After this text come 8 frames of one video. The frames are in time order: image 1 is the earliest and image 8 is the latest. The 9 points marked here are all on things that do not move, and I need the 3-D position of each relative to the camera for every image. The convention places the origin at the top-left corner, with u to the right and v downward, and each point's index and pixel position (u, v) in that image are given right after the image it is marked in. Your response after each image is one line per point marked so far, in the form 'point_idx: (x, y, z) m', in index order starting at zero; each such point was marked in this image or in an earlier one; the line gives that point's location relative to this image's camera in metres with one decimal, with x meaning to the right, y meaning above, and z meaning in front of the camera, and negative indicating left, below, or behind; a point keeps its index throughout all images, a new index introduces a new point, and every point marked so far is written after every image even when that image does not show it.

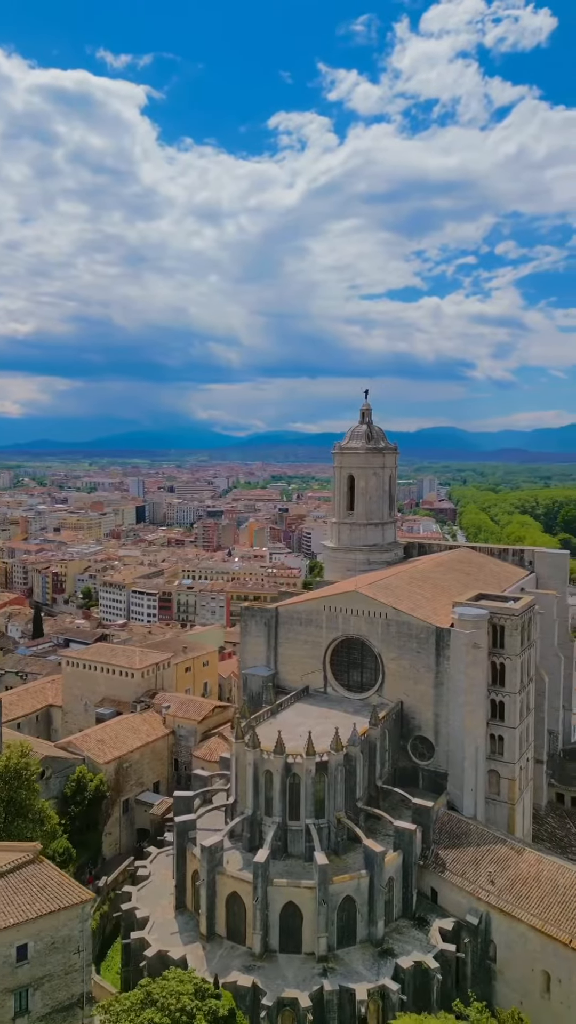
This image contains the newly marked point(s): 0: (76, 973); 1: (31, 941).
0: (-4.9, -10.6, +16.9) m
1: (-5.7, -9.5, +16.2) m
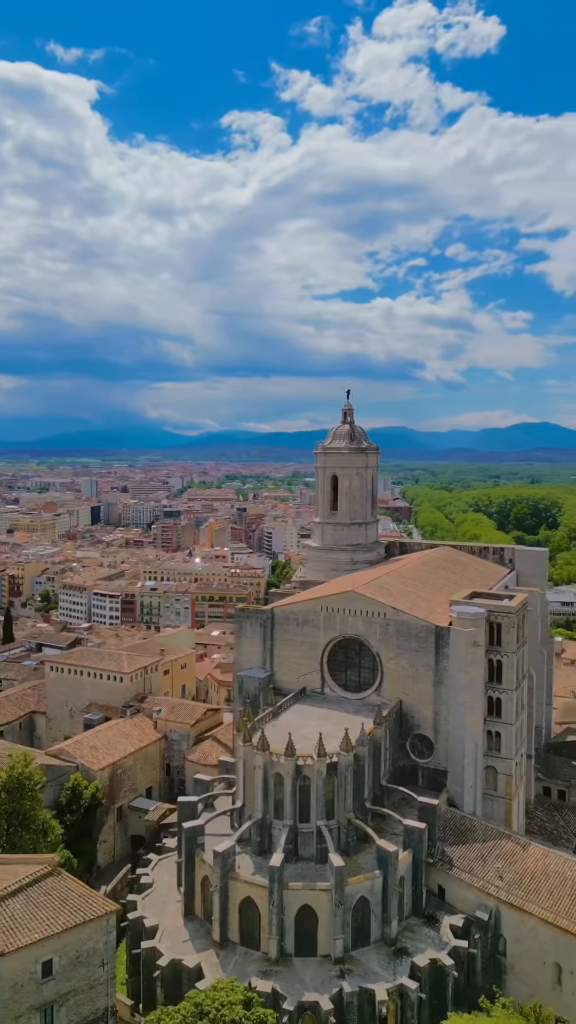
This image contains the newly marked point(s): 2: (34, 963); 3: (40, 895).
0: (-4.2, -10.7, +16.4) m
1: (-5.0, -9.5, +15.7) m
2: (-5.3, -9.5, +15.4) m
3: (-5.6, -8.6, +16.5) m
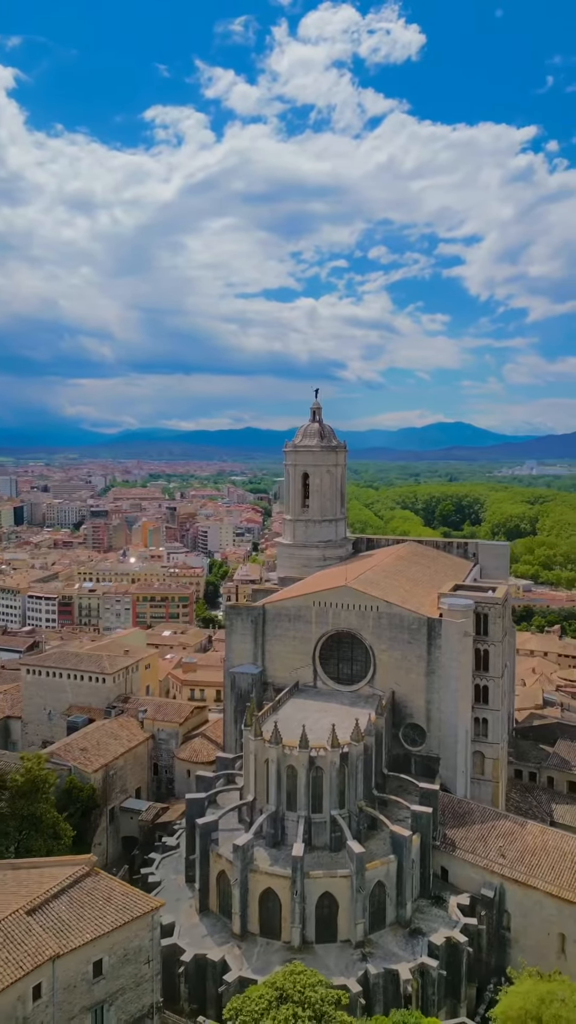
0: (-3.2, -10.6, +16.4) m
1: (-3.9, -9.4, +15.6) m
2: (-4.2, -9.4, +15.3) m
3: (-4.6, -8.5, +16.3) m
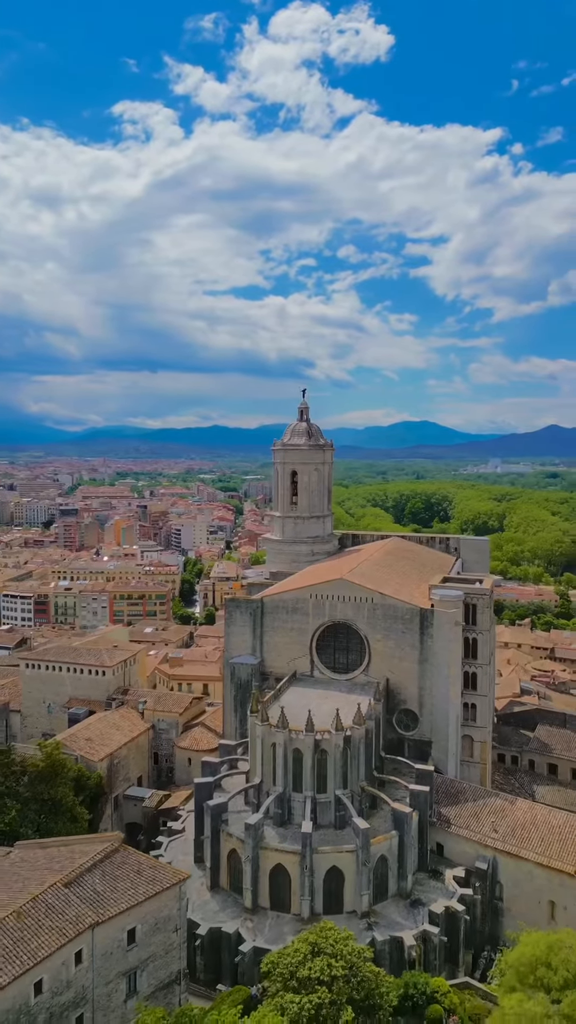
0: (-2.7, -10.5, +17.5) m
1: (-3.4, -9.3, +16.6) m
2: (-3.7, -9.3, +16.2) m
3: (-4.1, -8.4, +17.3) m
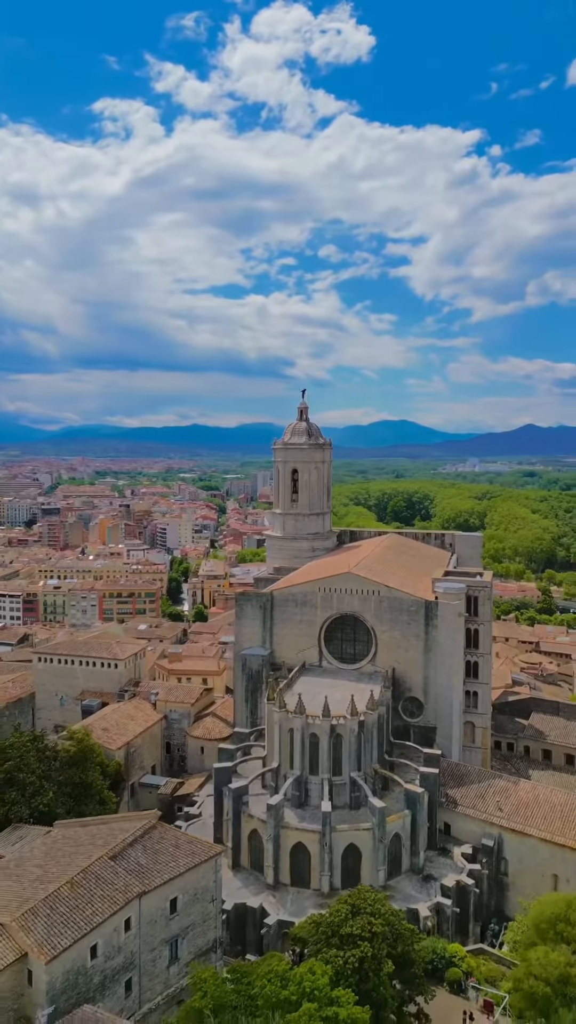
0: (-2.0, -10.3, +18.5) m
1: (-2.6, -9.2, +17.7) m
2: (-2.9, -9.2, +17.3) m
3: (-3.3, -8.3, +18.3) m
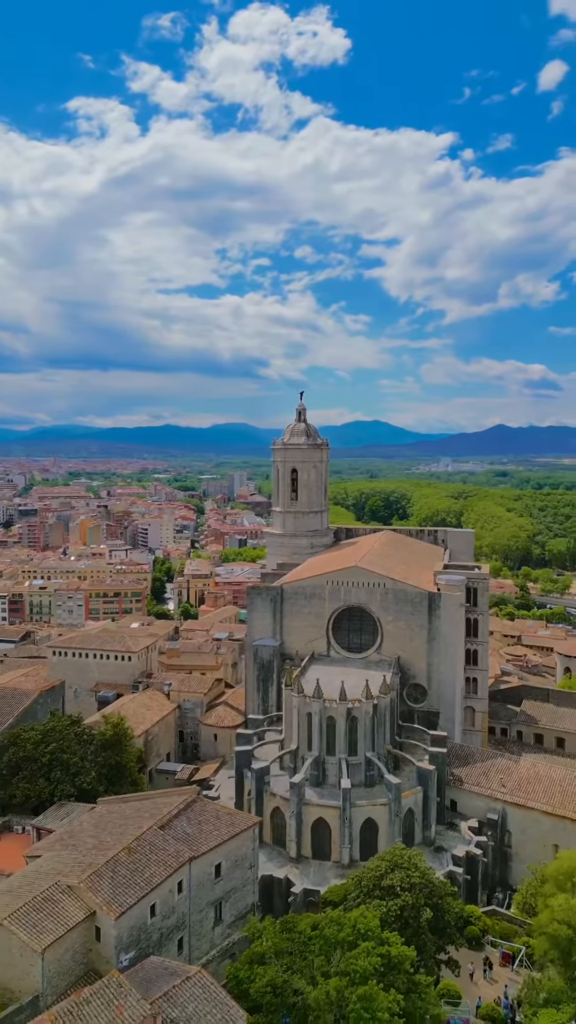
0: (-1.1, -10.2, +20.0) m
1: (-1.7, -9.1, +19.1) m
2: (-2.0, -9.0, +18.7) m
3: (-2.4, -8.2, +19.7) m
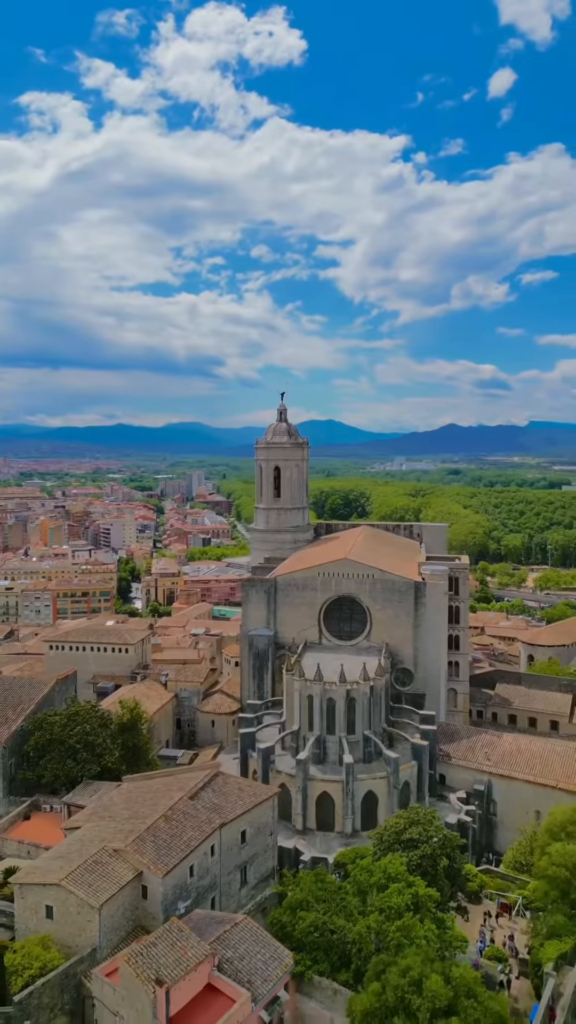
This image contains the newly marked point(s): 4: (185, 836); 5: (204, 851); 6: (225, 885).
0: (-0.6, -10.0, +21.6) m
1: (-1.1, -8.9, +20.7) m
2: (-1.4, -8.9, +20.3) m
3: (-1.9, -8.0, +21.3) m
4: (-2.6, -8.3, +18.6) m
5: (-2.2, -8.8, +18.9) m
6: (-1.7, -10.1, +19.8) m
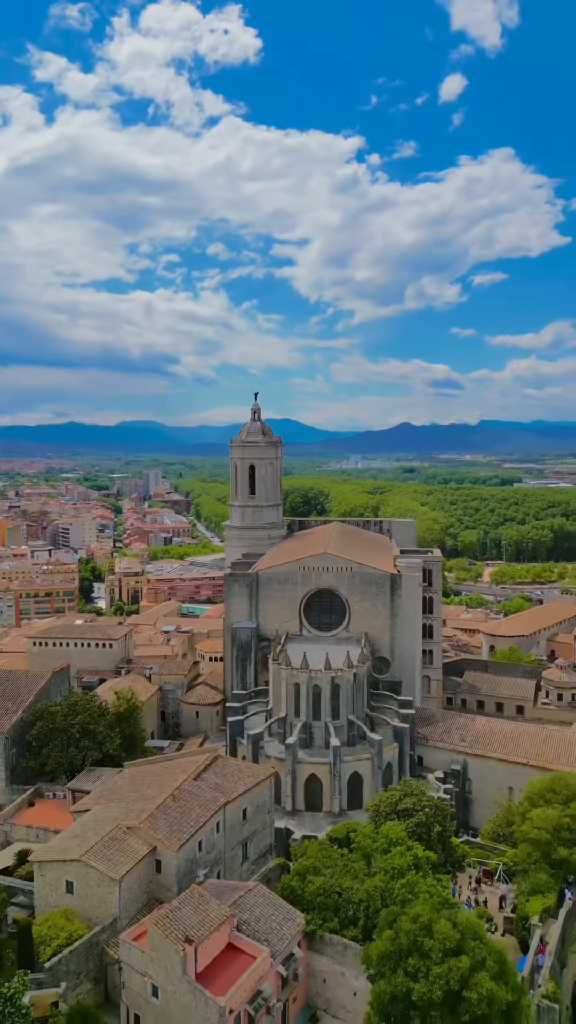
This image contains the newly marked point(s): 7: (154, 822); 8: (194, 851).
0: (-0.7, -9.9, +22.8) m
1: (-1.2, -8.8, +21.8) m
2: (-1.4, -8.7, +21.4) m
3: (-2.0, -7.9, +22.4) m
4: (-2.6, -8.1, +19.7) m
5: (-2.1, -8.6, +20.0) m
6: (-1.7, -9.9, +20.9) m
7: (-3.5, -8.0, +18.9) m
8: (-2.5, -8.9, +19.2) m
